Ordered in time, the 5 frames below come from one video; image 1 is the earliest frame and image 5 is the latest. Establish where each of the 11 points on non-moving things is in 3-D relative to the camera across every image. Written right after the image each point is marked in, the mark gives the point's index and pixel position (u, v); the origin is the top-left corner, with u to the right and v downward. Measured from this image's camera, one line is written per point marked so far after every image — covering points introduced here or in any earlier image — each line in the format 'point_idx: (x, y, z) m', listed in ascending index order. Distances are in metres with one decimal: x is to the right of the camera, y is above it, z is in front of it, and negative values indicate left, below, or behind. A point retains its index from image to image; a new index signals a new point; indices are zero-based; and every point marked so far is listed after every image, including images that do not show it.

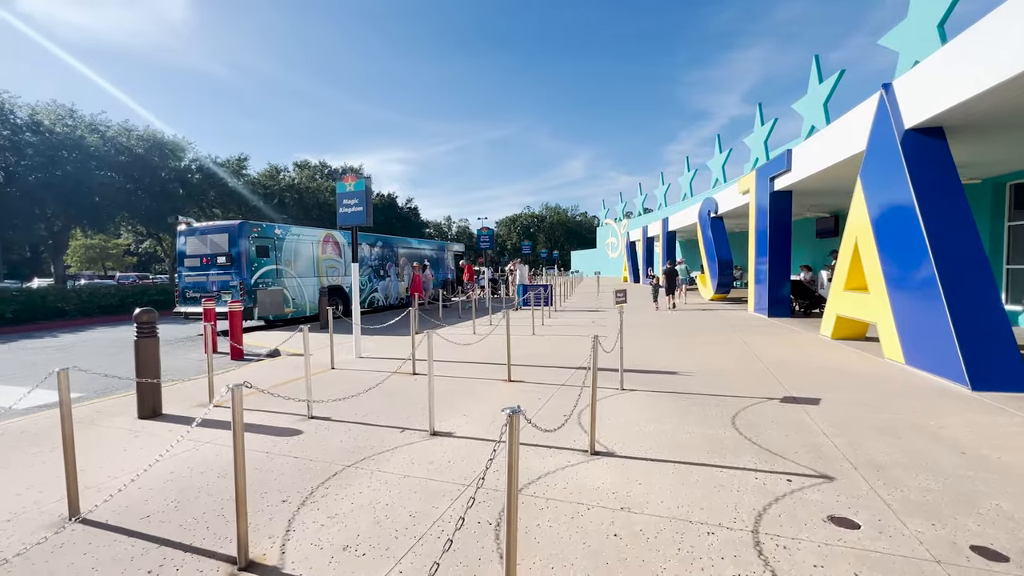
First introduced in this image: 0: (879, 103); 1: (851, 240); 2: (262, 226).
0: (+5.5, +2.8, +7.5) m
1: (+6.1, +0.8, +8.9) m
2: (-6.6, +1.6, +13.3) m
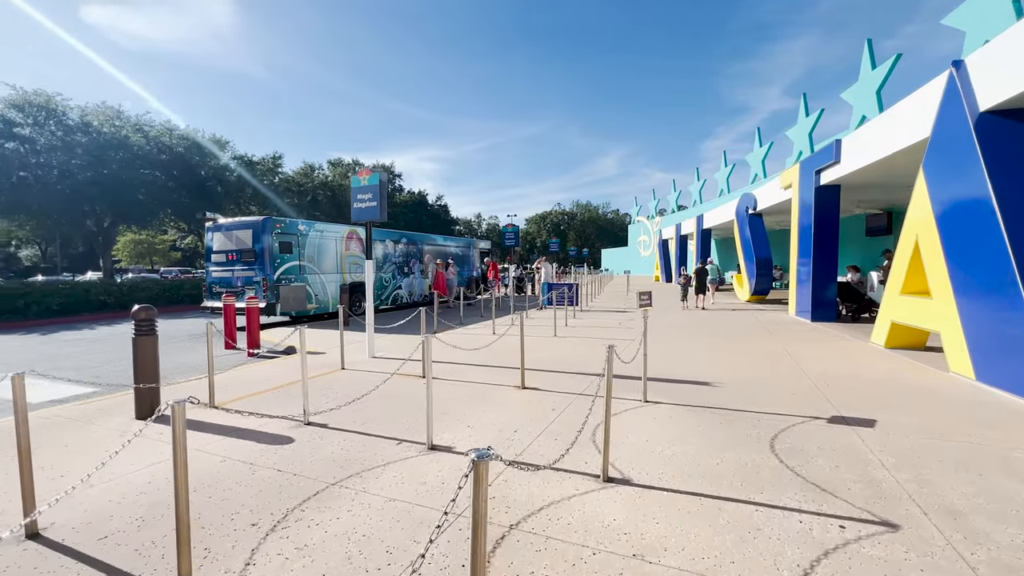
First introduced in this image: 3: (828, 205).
0: (+5.8, +2.7, +6.6) m
1: (+6.4, +0.8, +8.0) m
2: (-5.9, +1.7, +13.2) m
3: (+8.5, +2.2, +13.5) m
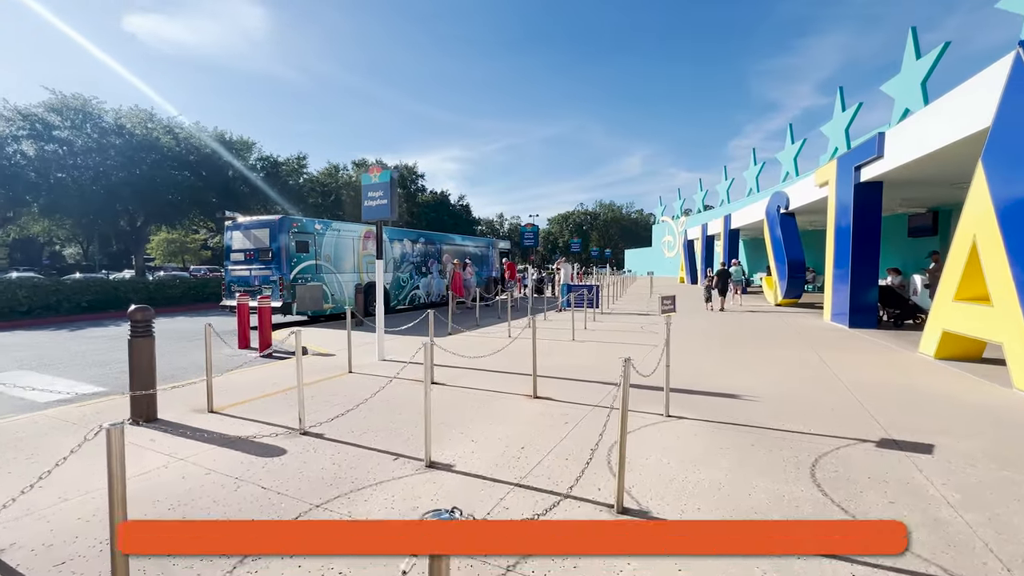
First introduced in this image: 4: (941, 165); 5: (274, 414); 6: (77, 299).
0: (+5.9, +2.6, +6.0) m
1: (+6.7, +0.7, +7.3) m
2: (-5.4, +1.7, +13.1) m
3: (+9.0, +2.1, +12.8) m
4: (+9.8, +2.8, +11.5) m
5: (-2.5, -1.3, +5.3) m
6: (-15.1, -0.4, +17.4) m
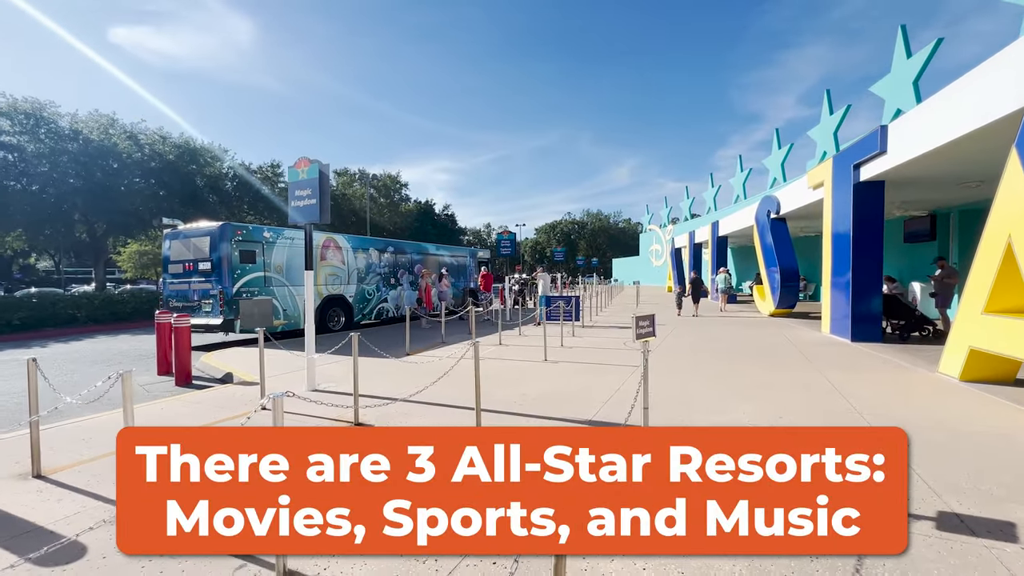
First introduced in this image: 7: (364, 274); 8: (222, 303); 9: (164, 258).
0: (+5.3, +2.5, +4.9) m
1: (+6.0, +0.6, +6.2) m
2: (-6.2, +1.4, +11.7) m
3: (+8.3, +1.9, +11.7) m
4: (+9.1, +2.6, +10.5) m
5: (-3.0, -1.5, +4.0) m
6: (-15.9, -0.9, +15.8) m
7: (-4.6, +0.4, +15.6) m
8: (-6.4, -0.3, +11.2) m
9: (-8.4, +0.7, +12.2) m
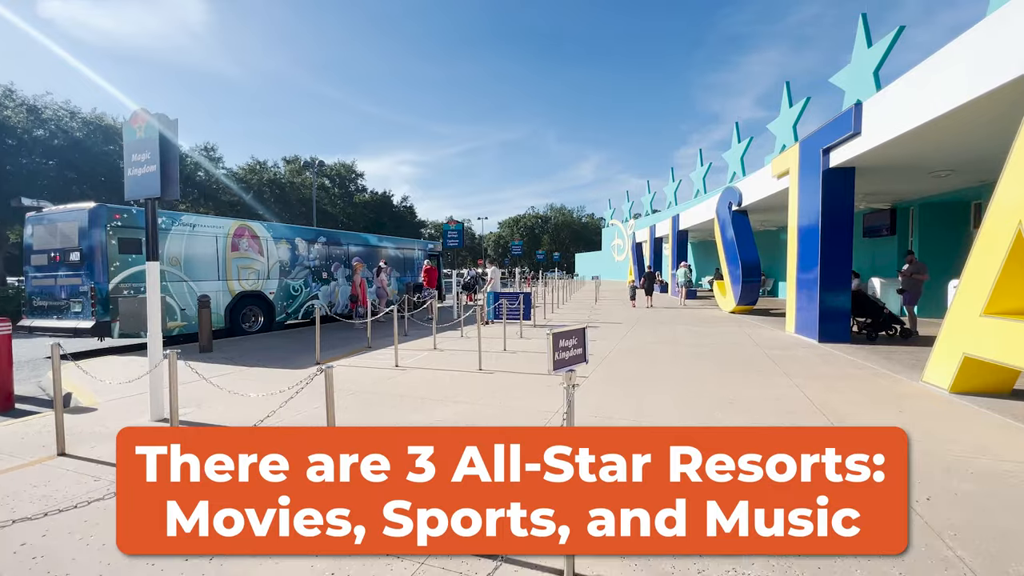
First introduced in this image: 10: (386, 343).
0: (+4.5, +2.5, +3.8) m
1: (+5.1, +0.6, +5.2) m
2: (-7.4, +1.5, +9.8) m
3: (+7.0, +2.0, +10.8) m
4: (+7.9, +2.7, +9.7) m
5: (-3.8, -1.5, +2.3) m
6: (-17.4, -0.8, +13.3) m
7: (-6.1, +0.6, +13.8) m
8: (-7.7, -0.2, +9.3) m
9: (-9.7, +0.8, +10.1) m
10: (-2.4, -1.0, +10.1) m
